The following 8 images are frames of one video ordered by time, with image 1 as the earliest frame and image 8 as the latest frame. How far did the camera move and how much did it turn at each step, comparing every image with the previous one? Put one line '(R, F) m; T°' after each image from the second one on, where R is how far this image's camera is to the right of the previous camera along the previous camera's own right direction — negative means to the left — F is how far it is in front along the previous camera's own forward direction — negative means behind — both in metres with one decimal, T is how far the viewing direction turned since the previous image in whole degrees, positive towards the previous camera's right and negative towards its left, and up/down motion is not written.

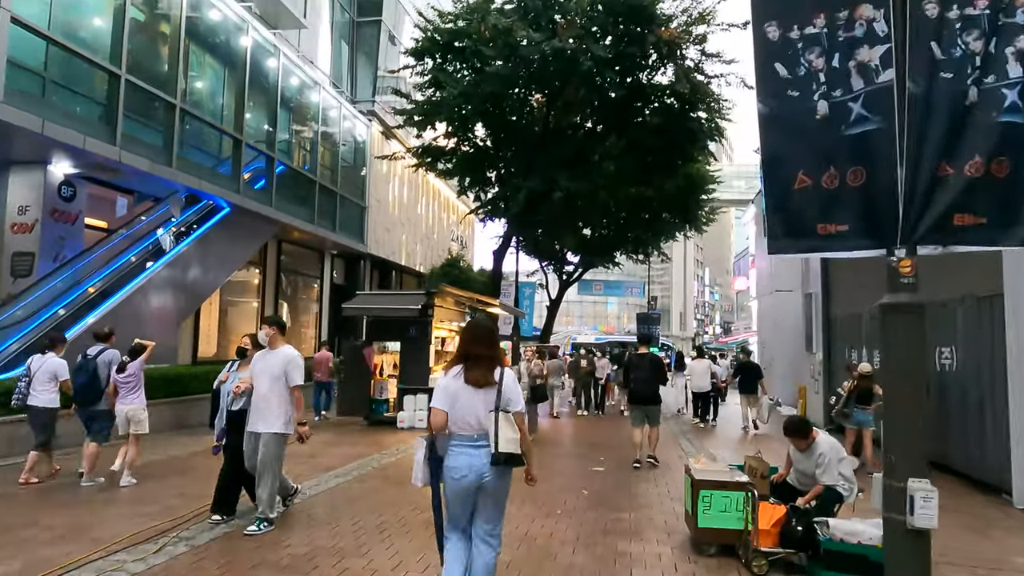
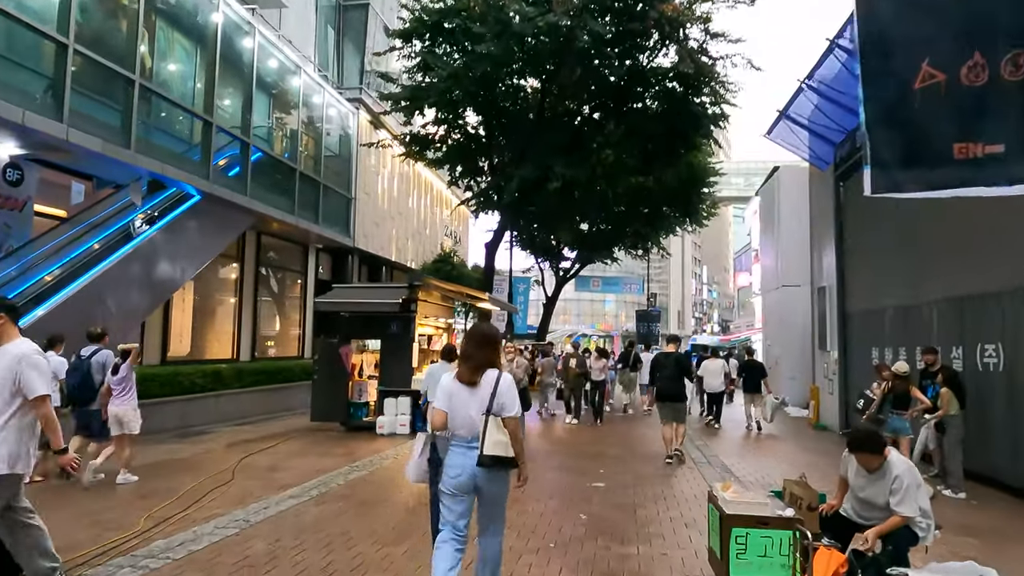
(+0.1, +1.1) m; 0°
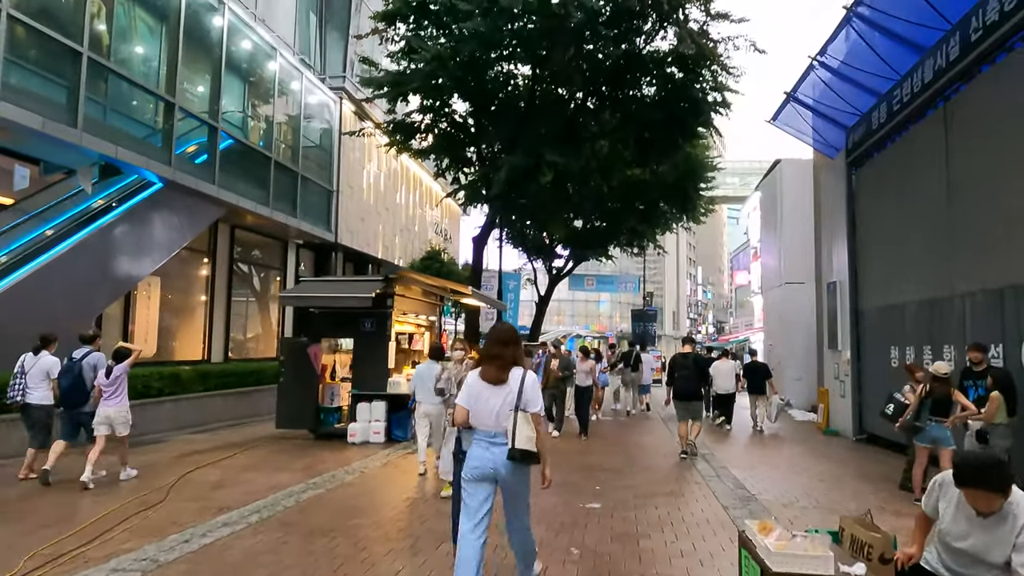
(+0.1, +1.1) m; 0°
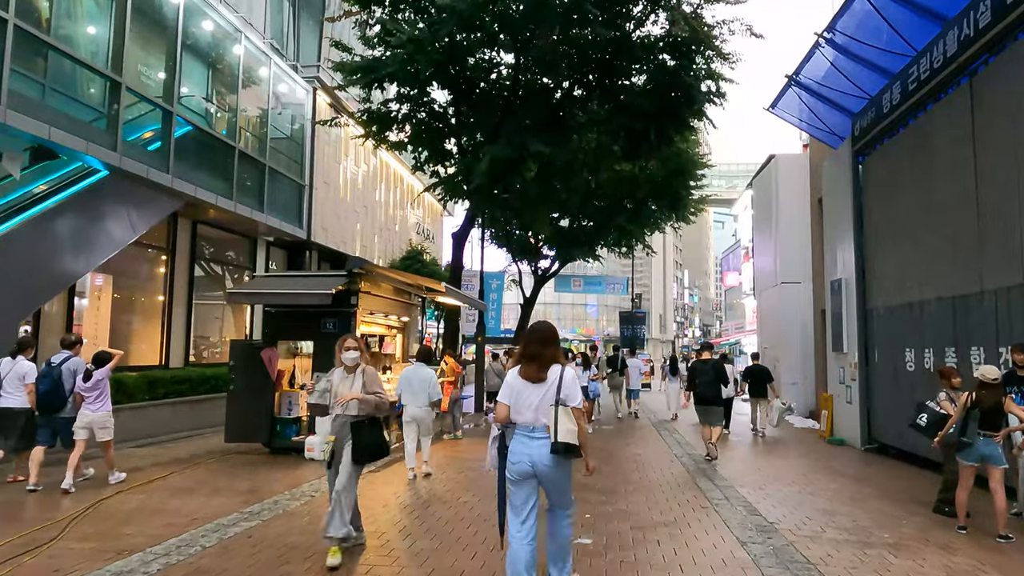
(+0.1, +1.1) m; +1°
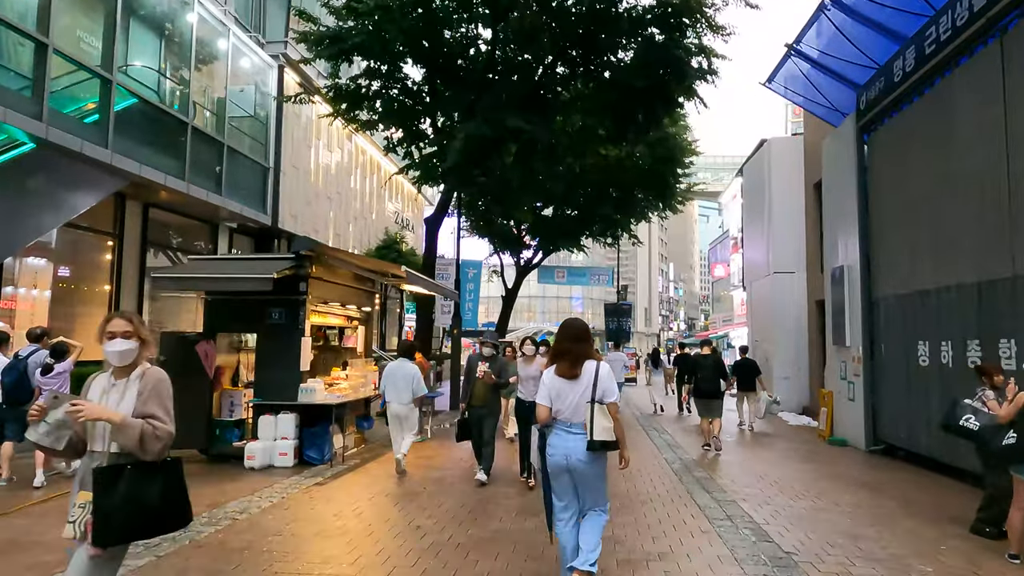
(+0.2, +1.1) m; +1°
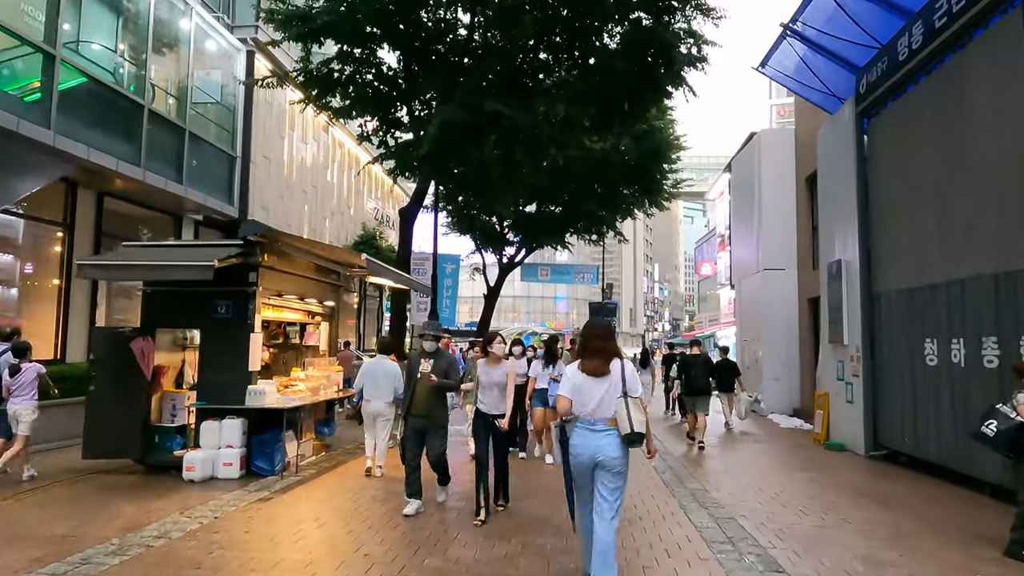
(+0.1, +0.8) m; +1°
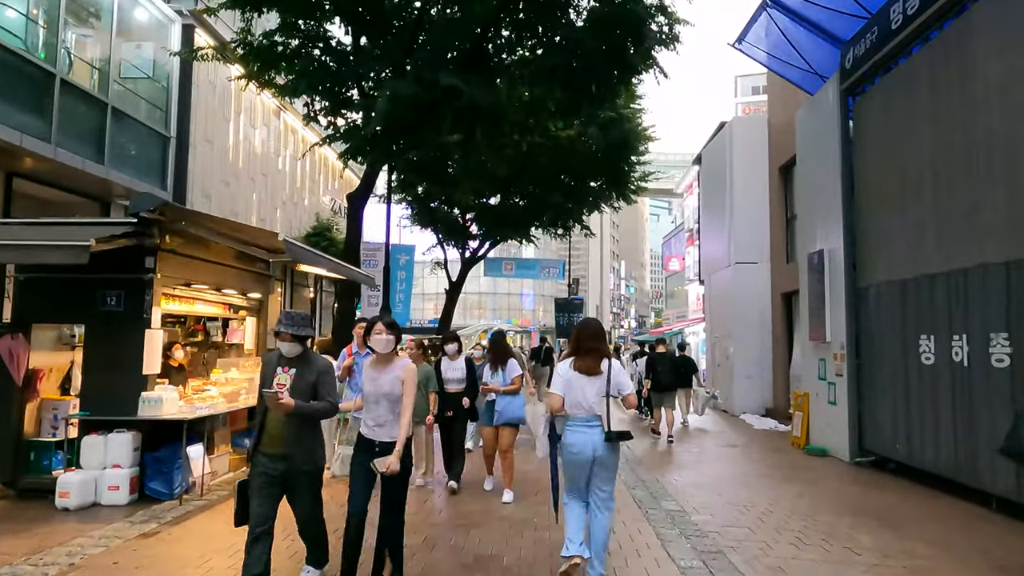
(+0.2, +1.1) m; +3°
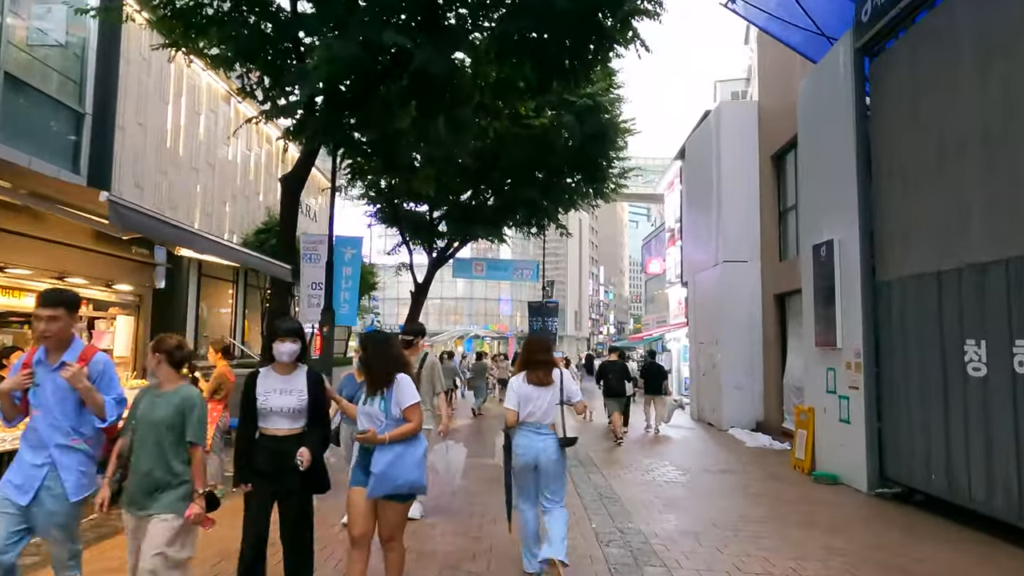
(+0.4, +1.7) m; +2°
